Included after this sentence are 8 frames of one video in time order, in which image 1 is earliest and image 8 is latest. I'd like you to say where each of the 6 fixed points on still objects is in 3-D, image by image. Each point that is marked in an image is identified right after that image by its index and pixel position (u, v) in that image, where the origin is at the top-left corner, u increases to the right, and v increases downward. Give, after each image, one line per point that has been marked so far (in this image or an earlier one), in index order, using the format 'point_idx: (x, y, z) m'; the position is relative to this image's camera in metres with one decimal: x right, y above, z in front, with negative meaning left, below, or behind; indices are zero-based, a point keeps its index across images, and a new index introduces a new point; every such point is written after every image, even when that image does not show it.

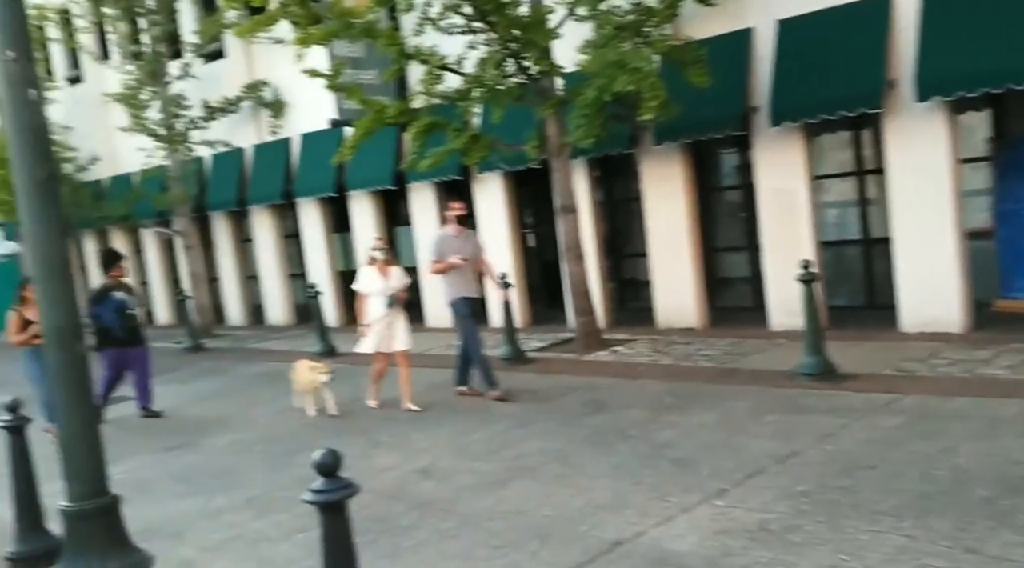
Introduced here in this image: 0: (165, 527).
0: (-2.2, -1.5, +7.1) m
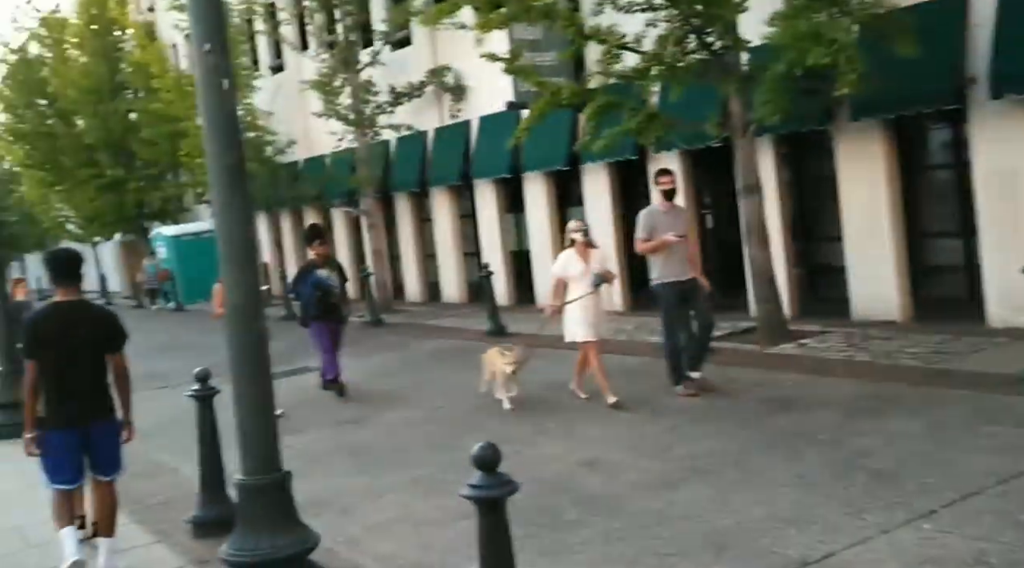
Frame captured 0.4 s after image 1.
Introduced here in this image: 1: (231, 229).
0: (-1.1, -1.4, +7.0) m
1: (-1.3, +0.3, +5.3) m
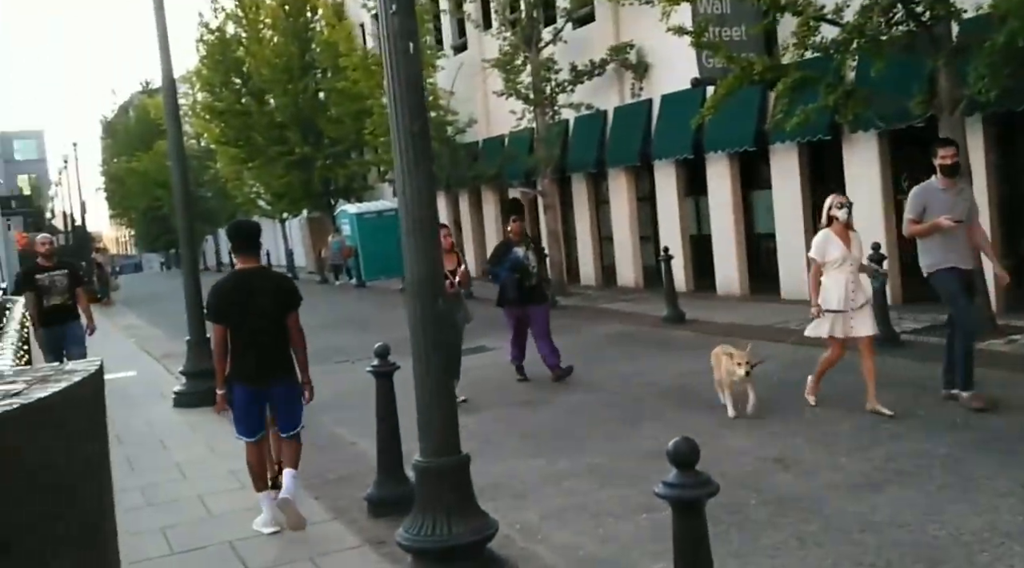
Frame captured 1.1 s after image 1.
0: (0.0, -1.3, +6.9) m
1: (-0.5, +0.4, +5.2) m
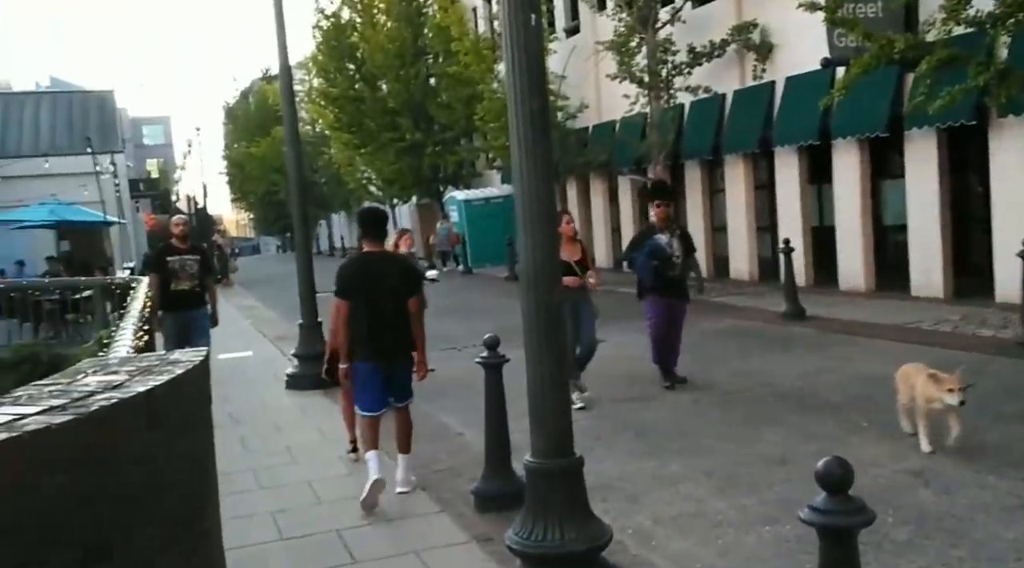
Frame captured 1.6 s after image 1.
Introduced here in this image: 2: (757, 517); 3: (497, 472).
0: (+0.6, -1.2, +6.4) m
1: (+0.1, +0.4, +4.8) m
2: (+1.3, -1.2, +5.7) m
3: (-0.1, -1.1, +6.6) m
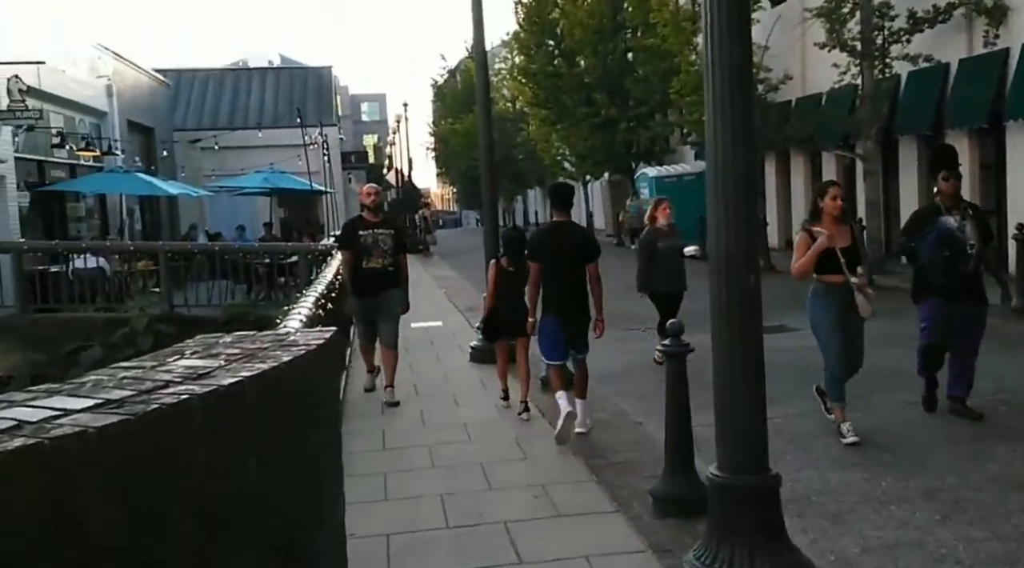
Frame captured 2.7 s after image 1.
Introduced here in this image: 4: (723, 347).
0: (+1.6, -1.1, +5.6) m
1: (+0.8, +0.5, +4.0) m
2: (+2.1, -1.2, +4.8) m
3: (+0.9, -1.0, +5.9) m
4: (+0.8, -0.3, +4.2) m
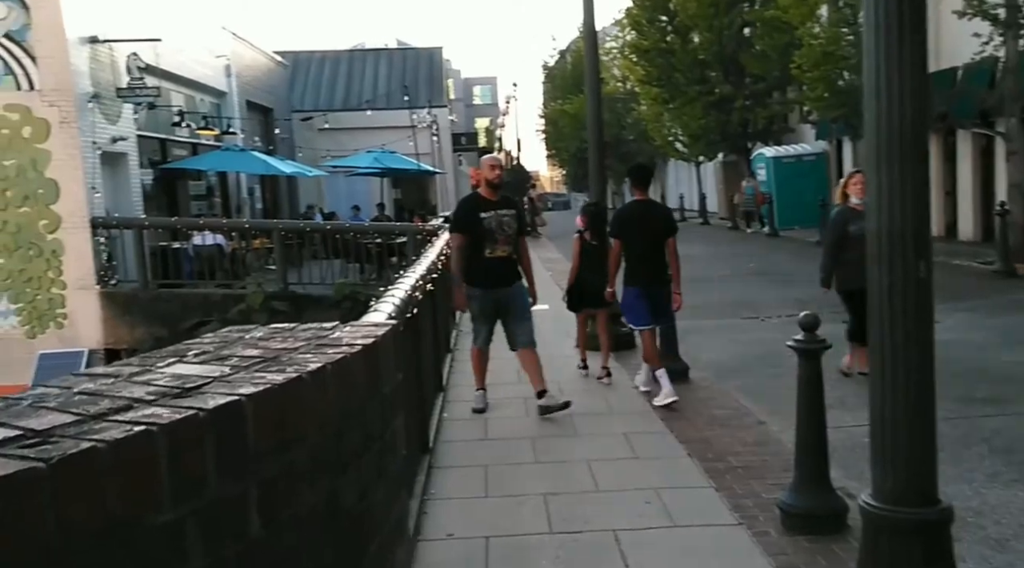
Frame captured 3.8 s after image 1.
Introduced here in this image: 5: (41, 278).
0: (+2.1, -1.1, +5.0) m
1: (+1.2, +0.5, +3.5) m
2: (+2.5, -1.2, +4.1) m
3: (+1.4, -1.0, +5.3) m
4: (+1.2, -0.2, +3.6) m
5: (-7.3, +0.1, +17.2) m
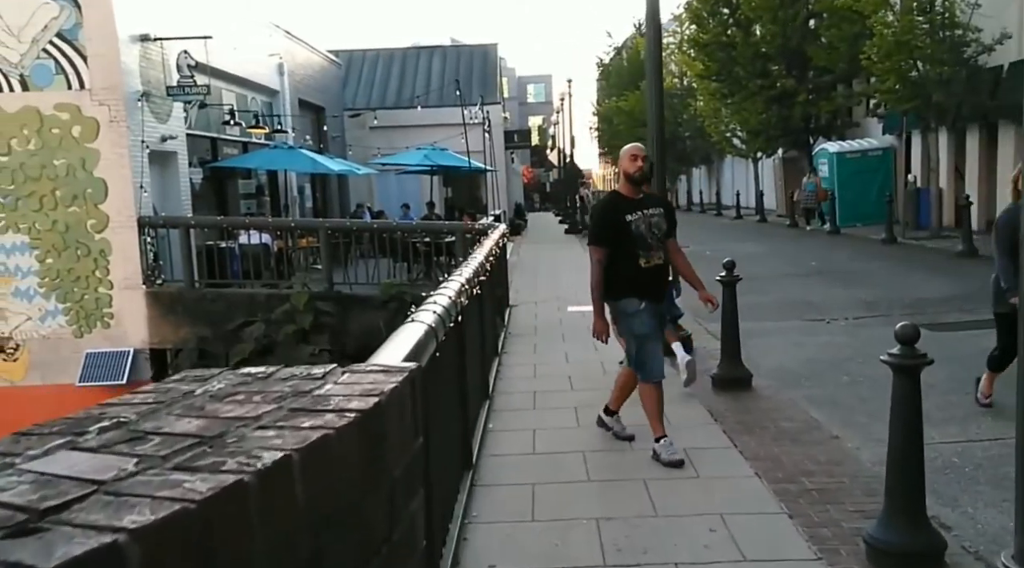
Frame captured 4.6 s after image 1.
0: (+2.2, -1.1, +4.3) m
1: (+1.3, +0.5, +2.8) m
2: (+2.6, -1.2, +3.4) m
3: (+1.6, -1.0, +4.6) m
4: (+1.3, -0.3, +2.9) m
5: (-6.5, +0.1, +16.9) m
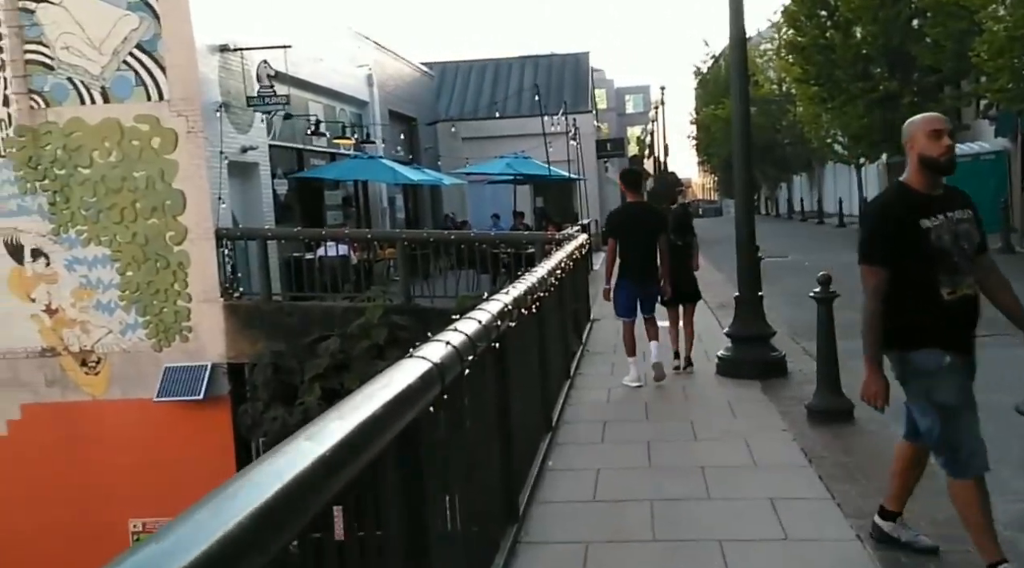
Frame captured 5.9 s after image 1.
0: (+2.3, -1.2, +3.1) m
1: (+1.2, +0.4, +1.7) m
2: (+2.6, -1.2, +2.1) m
3: (+1.7, -1.1, +3.5) m
4: (+1.2, -0.3, +1.8) m
5: (-5.3, -0.1, +16.4) m
